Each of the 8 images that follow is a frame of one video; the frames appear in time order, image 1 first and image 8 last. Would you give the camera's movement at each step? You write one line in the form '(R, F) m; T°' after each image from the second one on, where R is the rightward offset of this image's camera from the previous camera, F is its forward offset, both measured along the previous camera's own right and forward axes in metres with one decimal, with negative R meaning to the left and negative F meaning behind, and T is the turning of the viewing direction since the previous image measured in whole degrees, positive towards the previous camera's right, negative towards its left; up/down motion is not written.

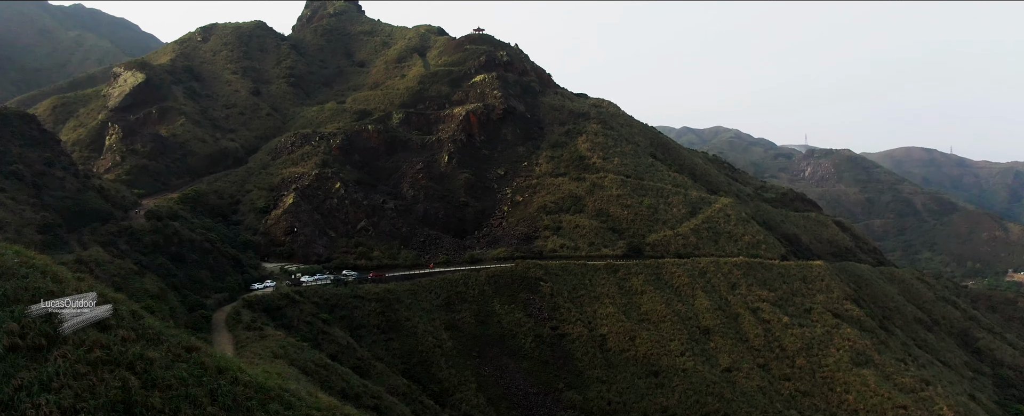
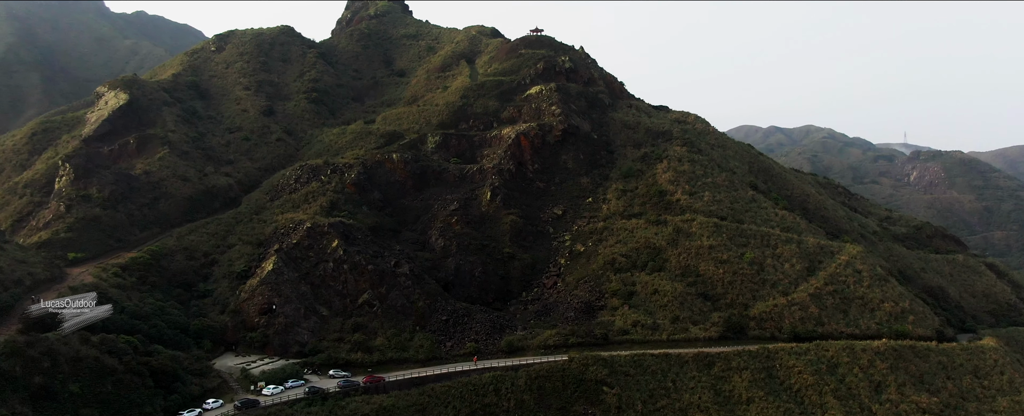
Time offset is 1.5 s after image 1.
(+1.1, +13.2) m; -6°
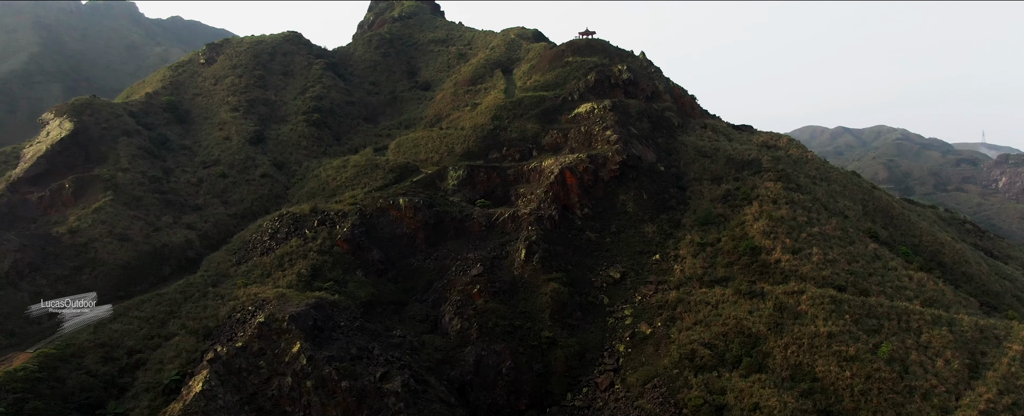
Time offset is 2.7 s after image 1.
(+0.5, +11.9) m; -4°
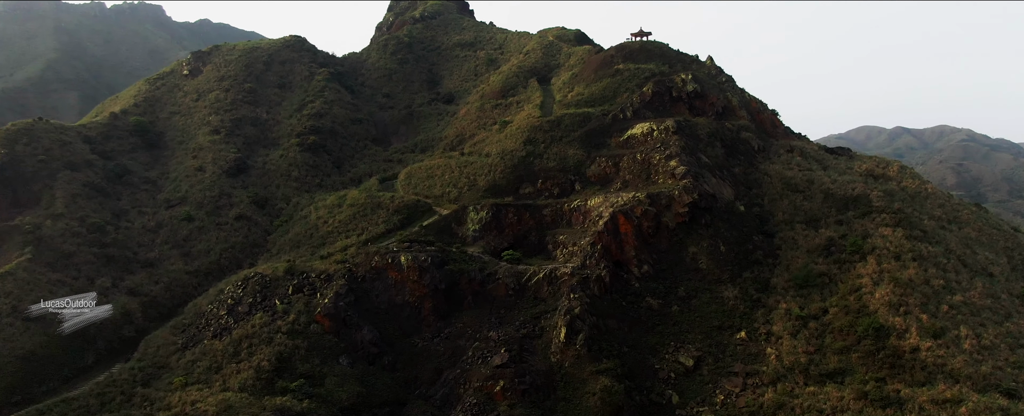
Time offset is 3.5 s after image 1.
(+0.2, +9.4) m; -3°
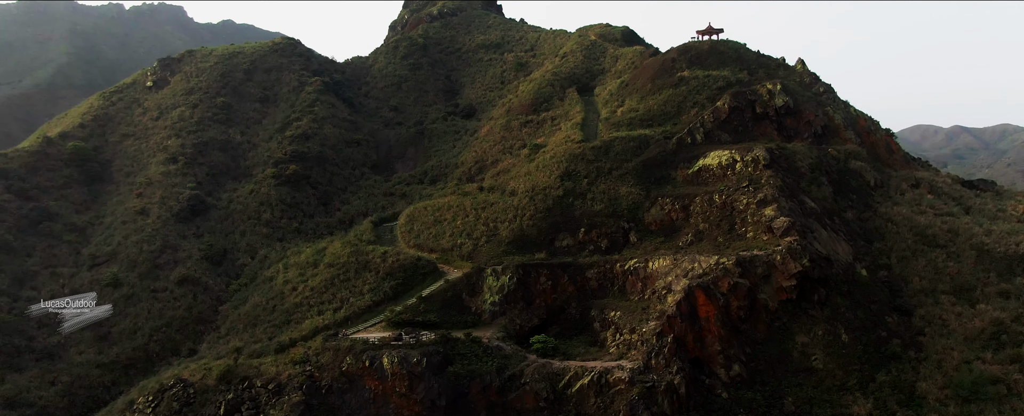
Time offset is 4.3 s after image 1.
(+0.1, +9.3) m; -3°
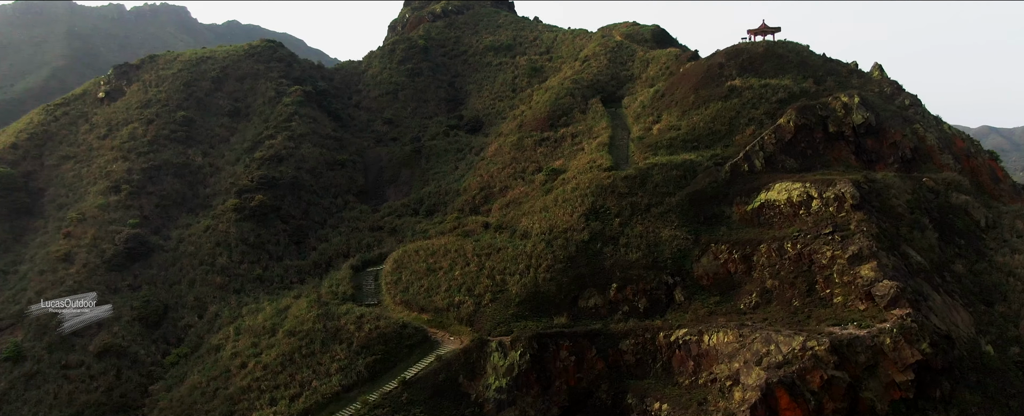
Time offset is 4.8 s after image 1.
(+0.1, +6.0) m; -1°
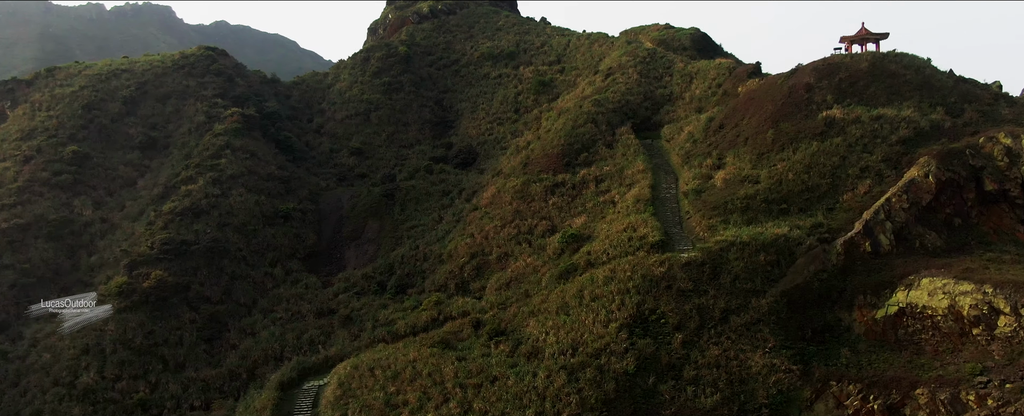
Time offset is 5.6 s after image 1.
(0.0, +8.2) m; 0°
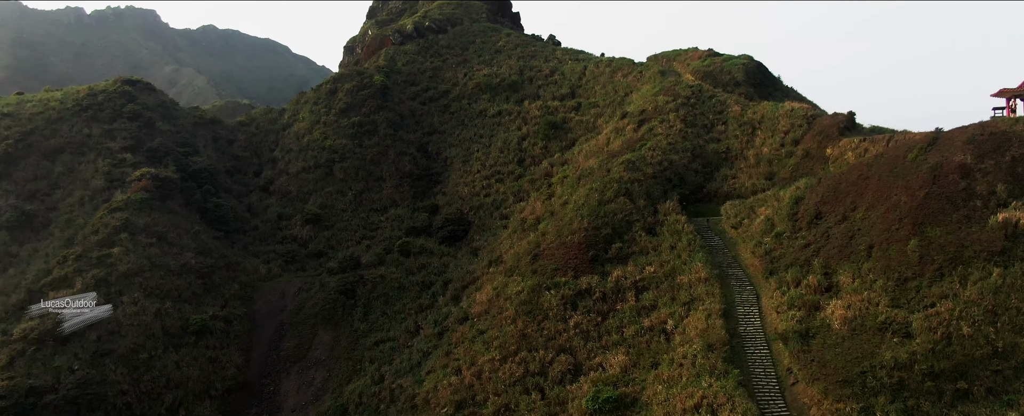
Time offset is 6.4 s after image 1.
(-0.1, +6.8) m; 0°
